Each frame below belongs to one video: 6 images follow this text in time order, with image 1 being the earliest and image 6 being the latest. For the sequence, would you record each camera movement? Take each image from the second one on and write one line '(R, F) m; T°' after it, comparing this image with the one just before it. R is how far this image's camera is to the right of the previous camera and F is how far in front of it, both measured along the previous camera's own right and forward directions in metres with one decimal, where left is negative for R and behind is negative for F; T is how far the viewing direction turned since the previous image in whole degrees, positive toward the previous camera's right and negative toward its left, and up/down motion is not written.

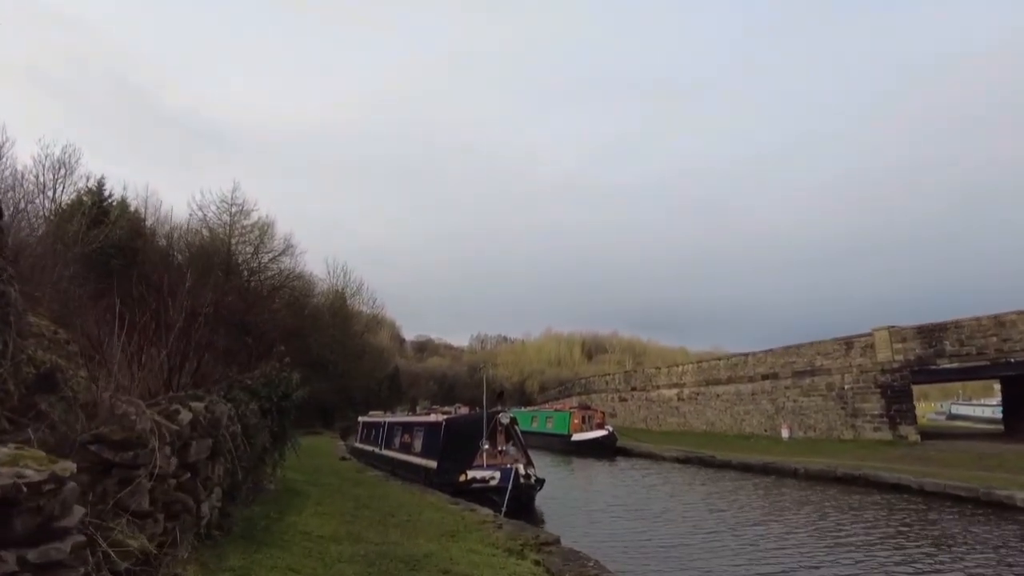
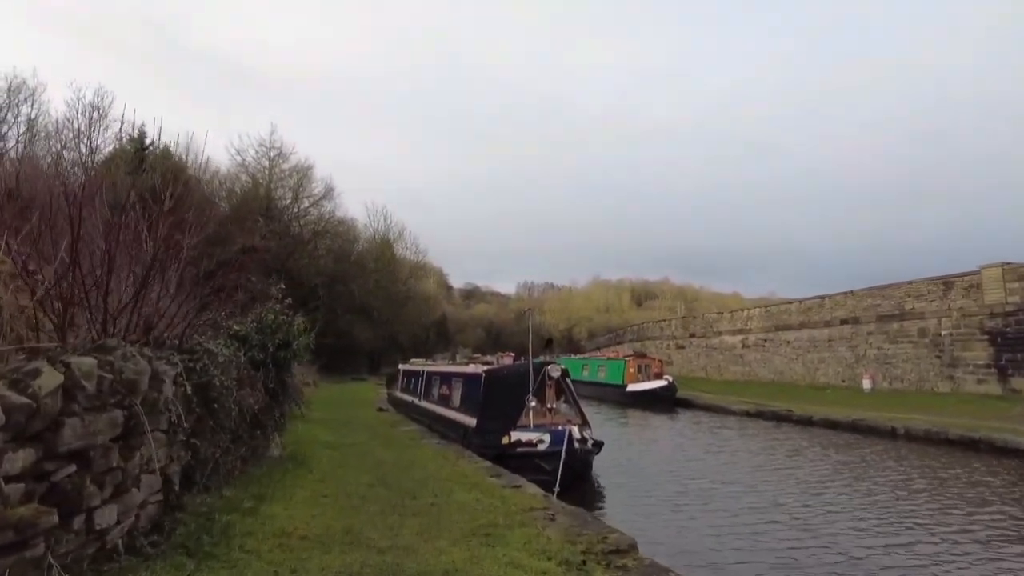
(-0.1, +2.6) m; -4°
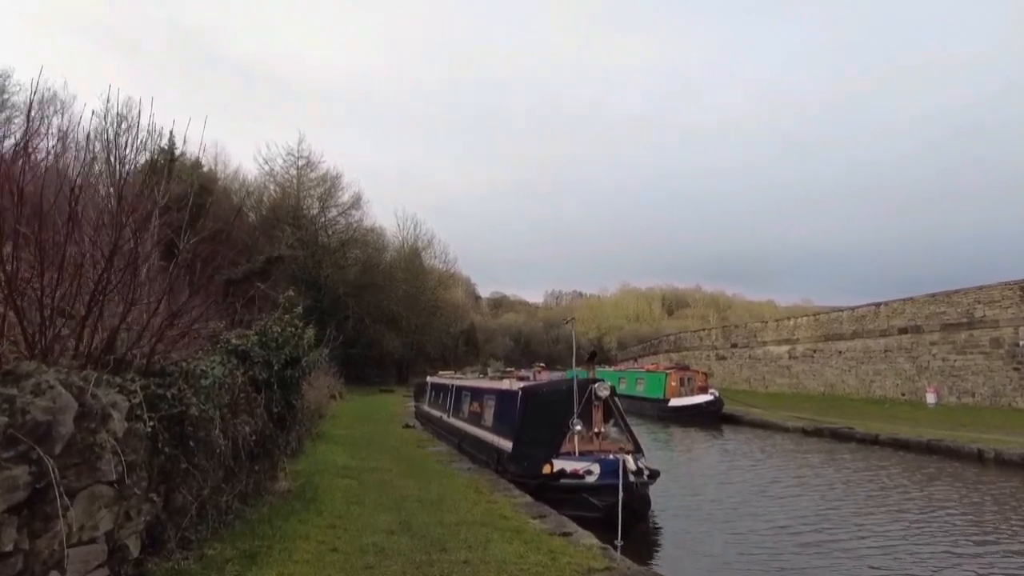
(-0.2, +1.5) m; -2°
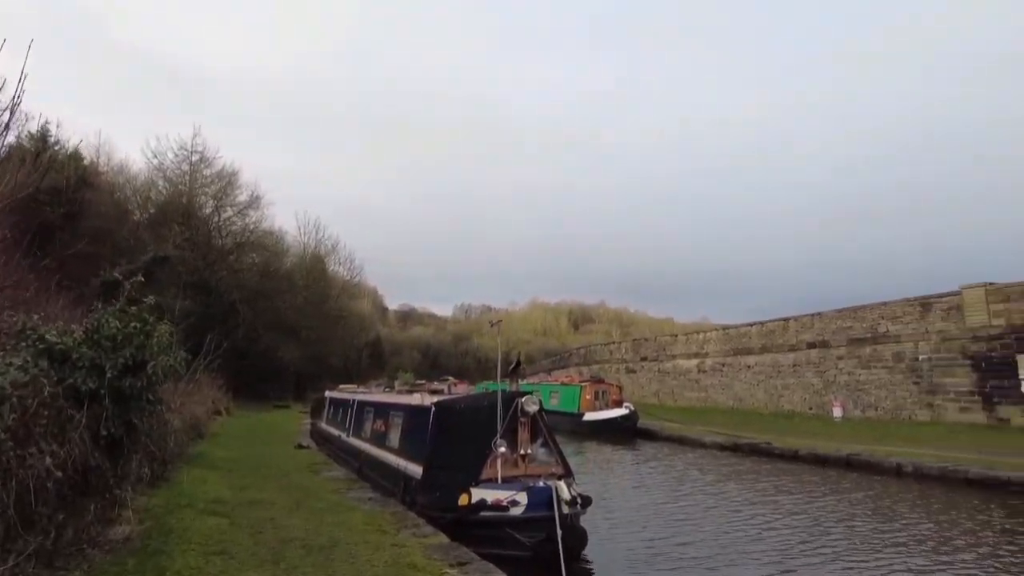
(-0.1, +1.5) m; +7°
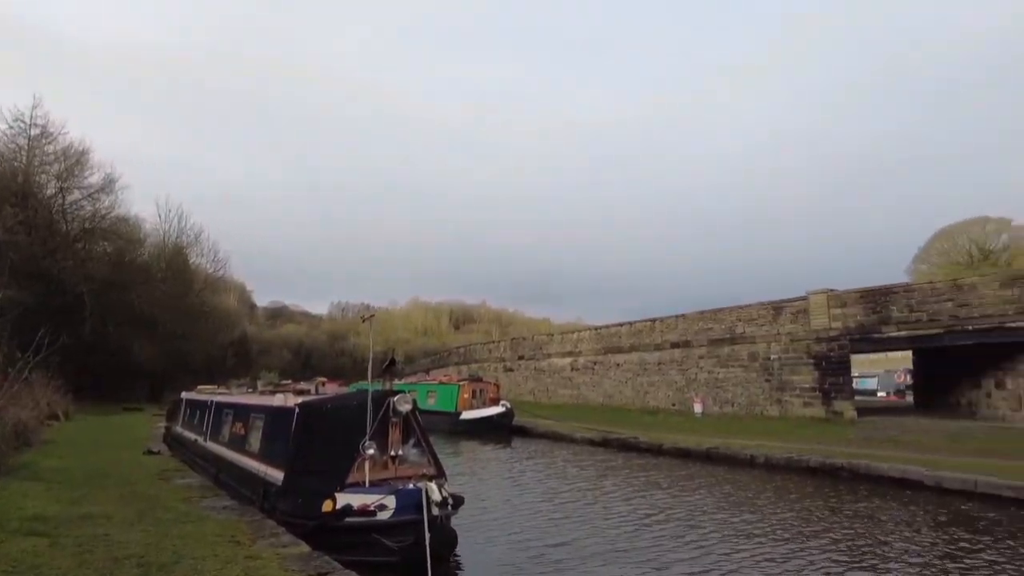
(+0.1, -0.1) m; +9°
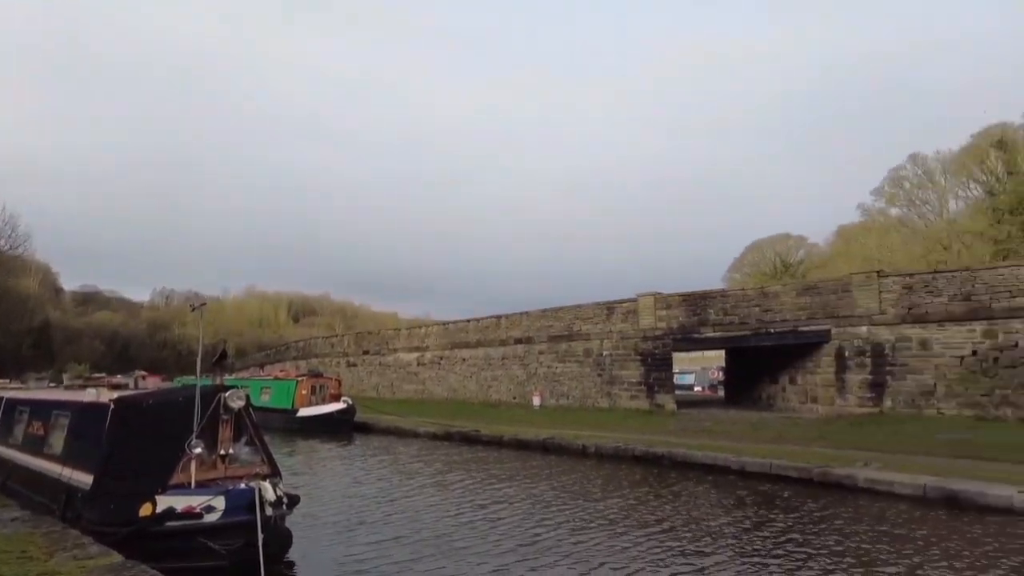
(0.0, -0.4) m; +12°
